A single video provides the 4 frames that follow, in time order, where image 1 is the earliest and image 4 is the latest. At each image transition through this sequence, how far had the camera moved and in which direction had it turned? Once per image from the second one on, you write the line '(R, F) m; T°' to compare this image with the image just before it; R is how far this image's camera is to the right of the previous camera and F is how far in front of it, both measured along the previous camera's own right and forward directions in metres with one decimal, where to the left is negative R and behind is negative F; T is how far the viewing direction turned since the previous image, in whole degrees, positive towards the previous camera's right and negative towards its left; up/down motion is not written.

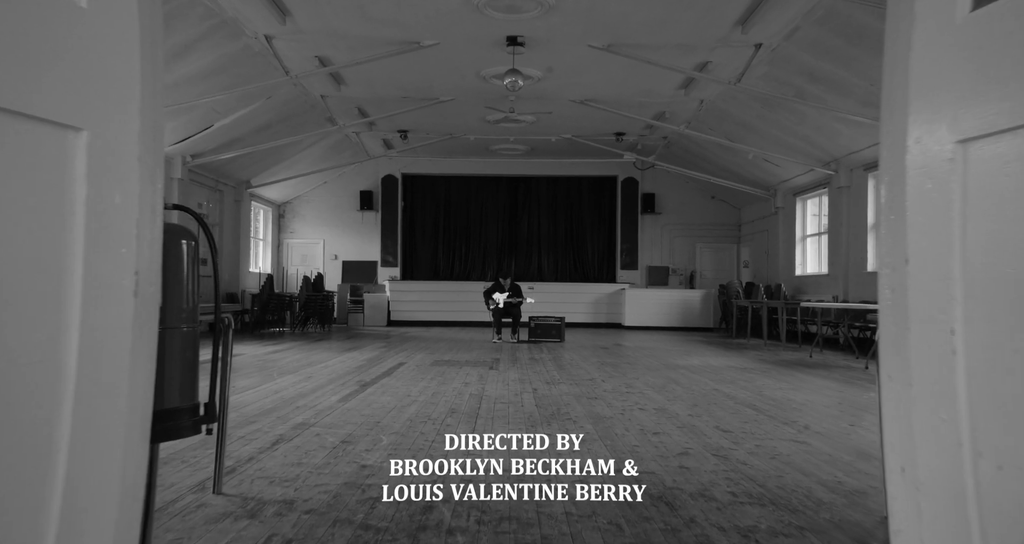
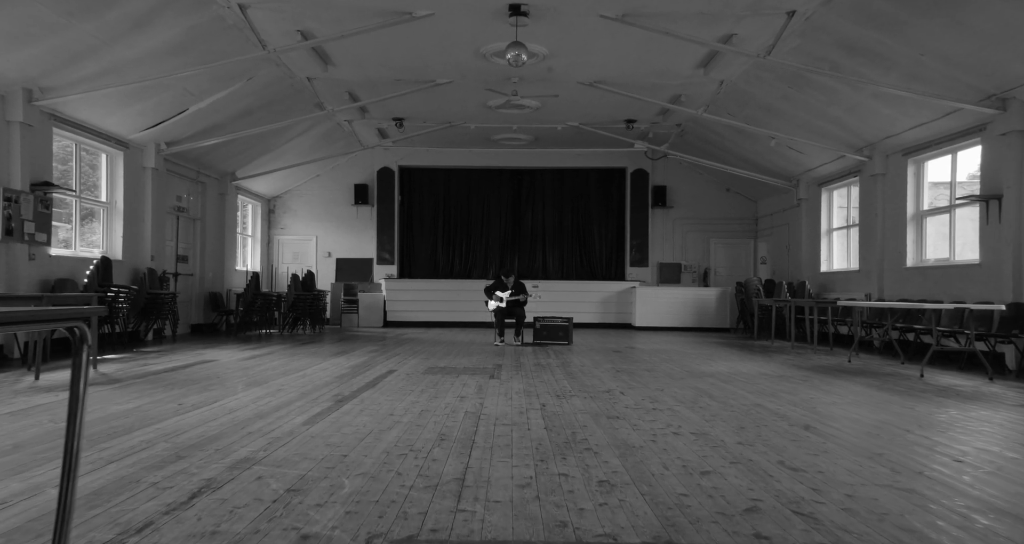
(0.0, +0.8) m; 0°
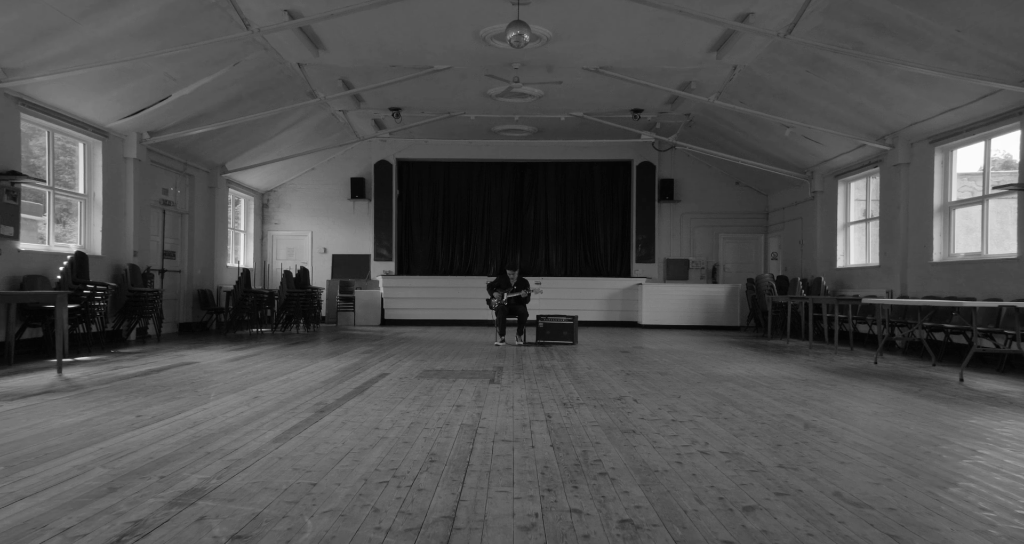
(0.0, +0.5) m; 0°
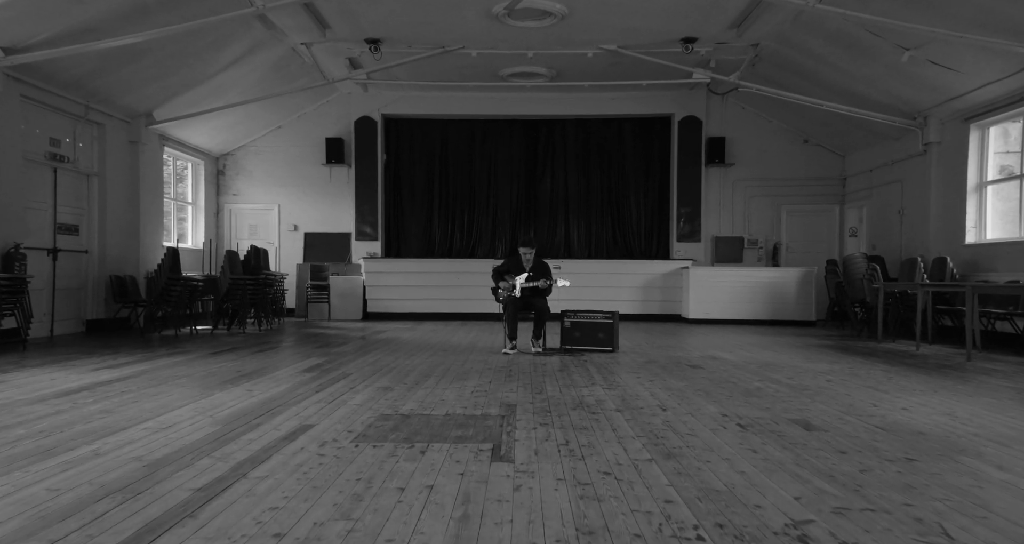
(-0.1, +2.7) m; -1°
